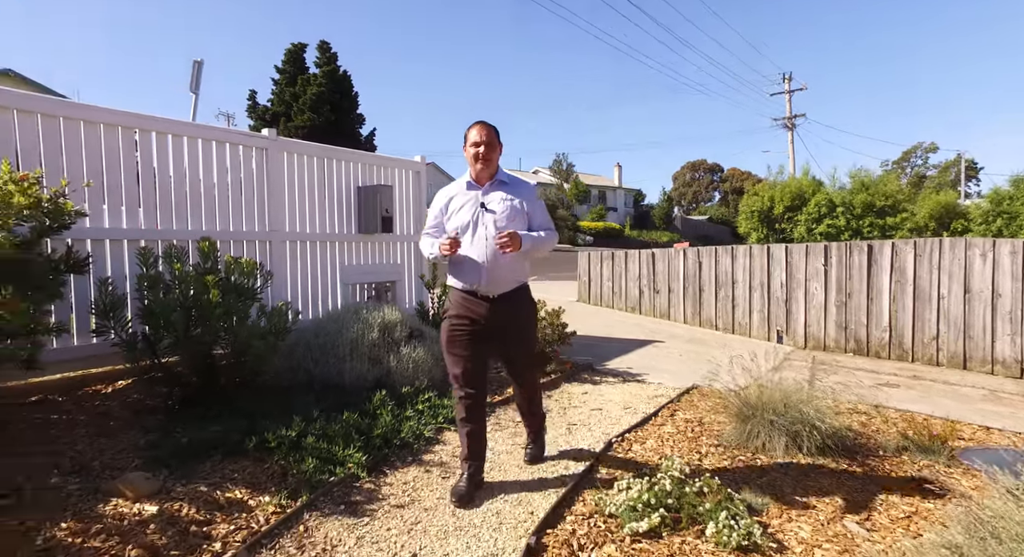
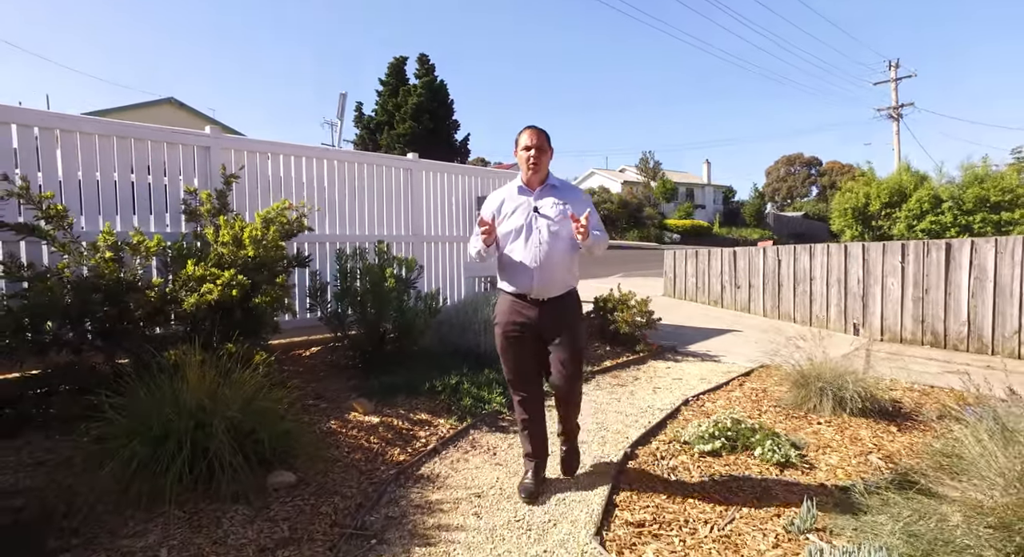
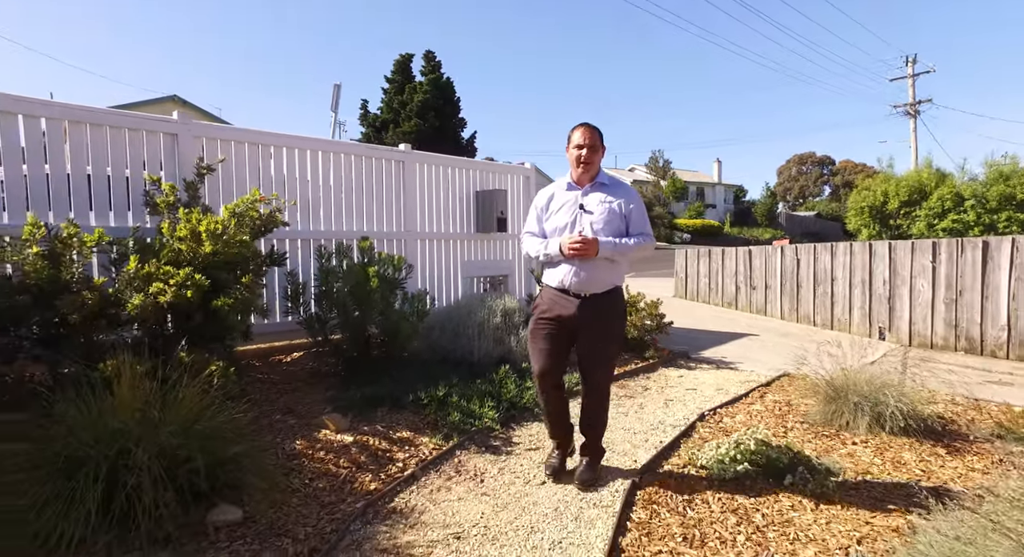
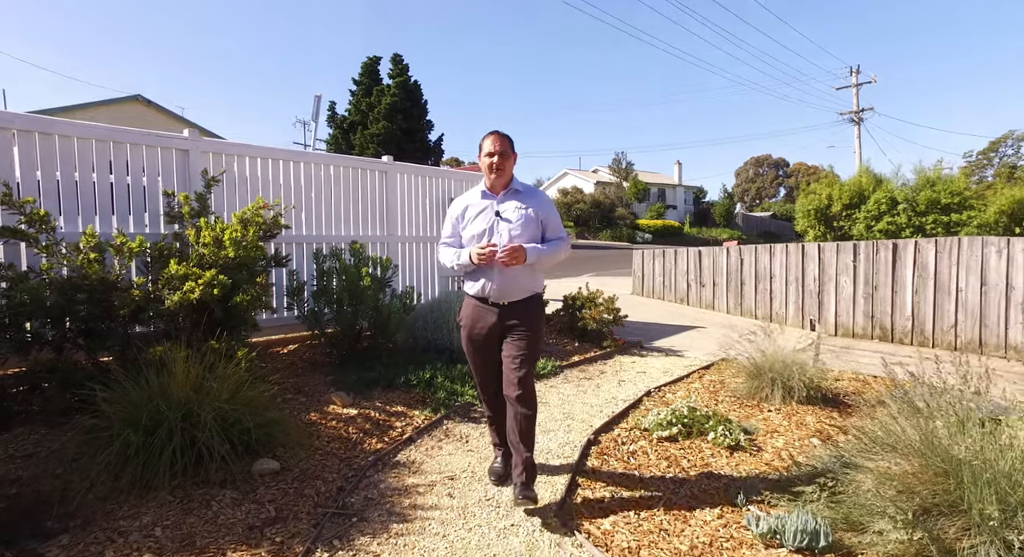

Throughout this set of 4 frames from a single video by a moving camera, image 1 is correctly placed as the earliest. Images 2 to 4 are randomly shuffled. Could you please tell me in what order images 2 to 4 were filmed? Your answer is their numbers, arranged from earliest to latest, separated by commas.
3, 2, 4
